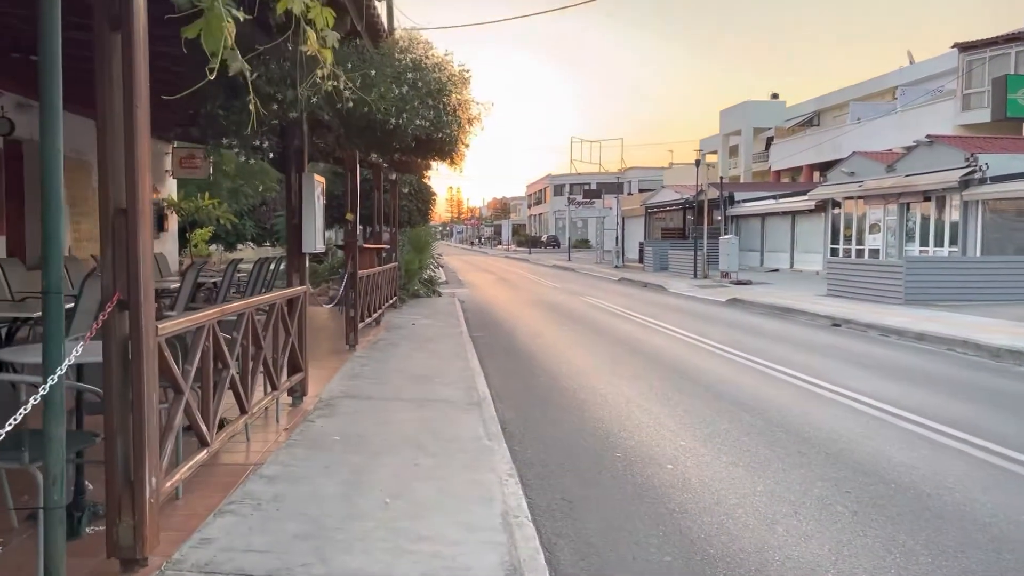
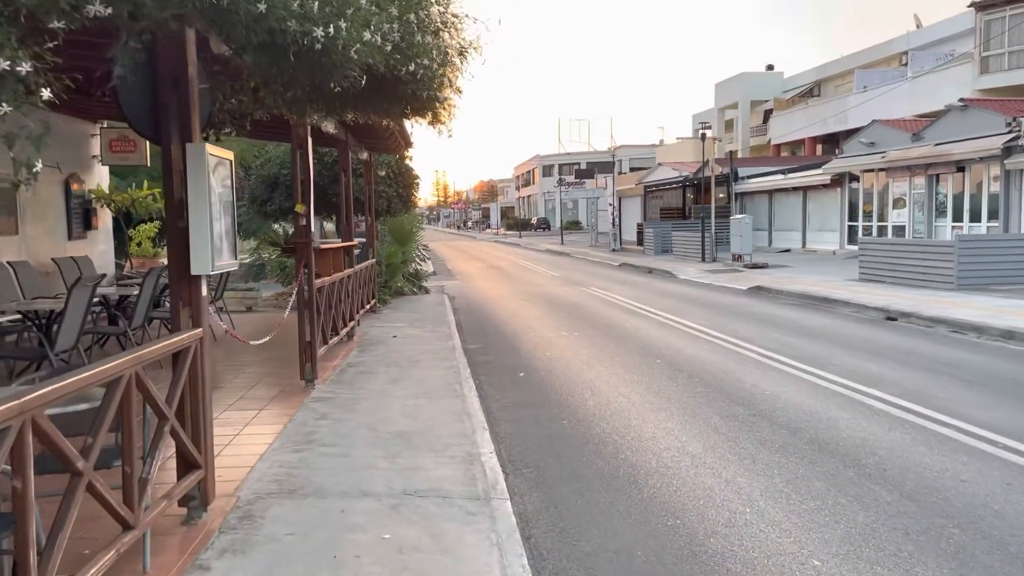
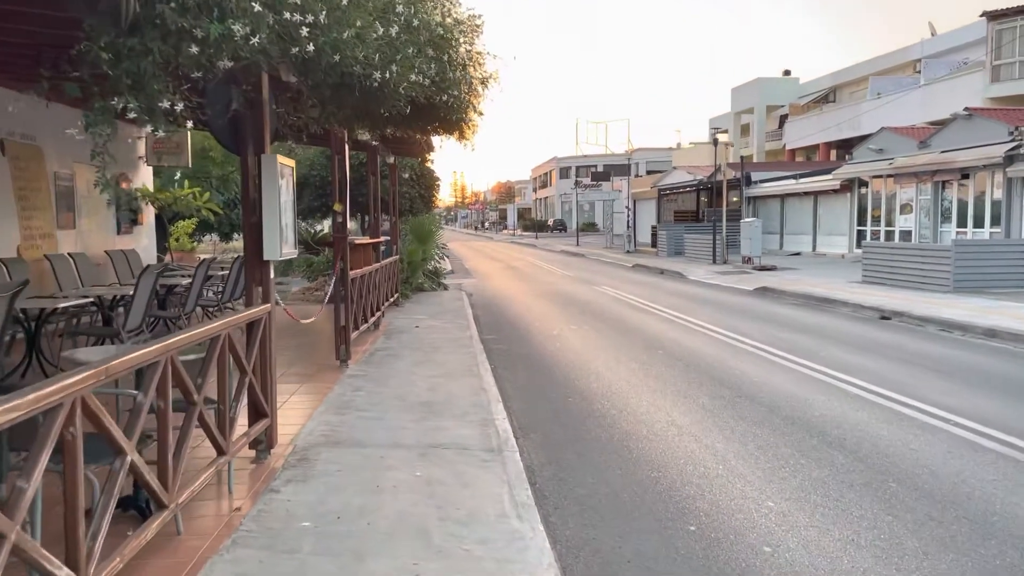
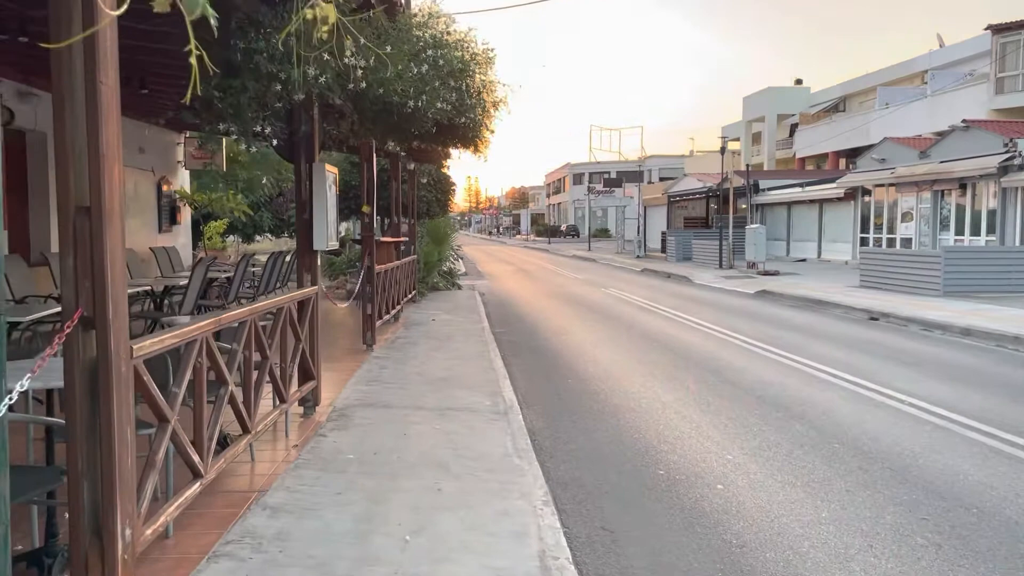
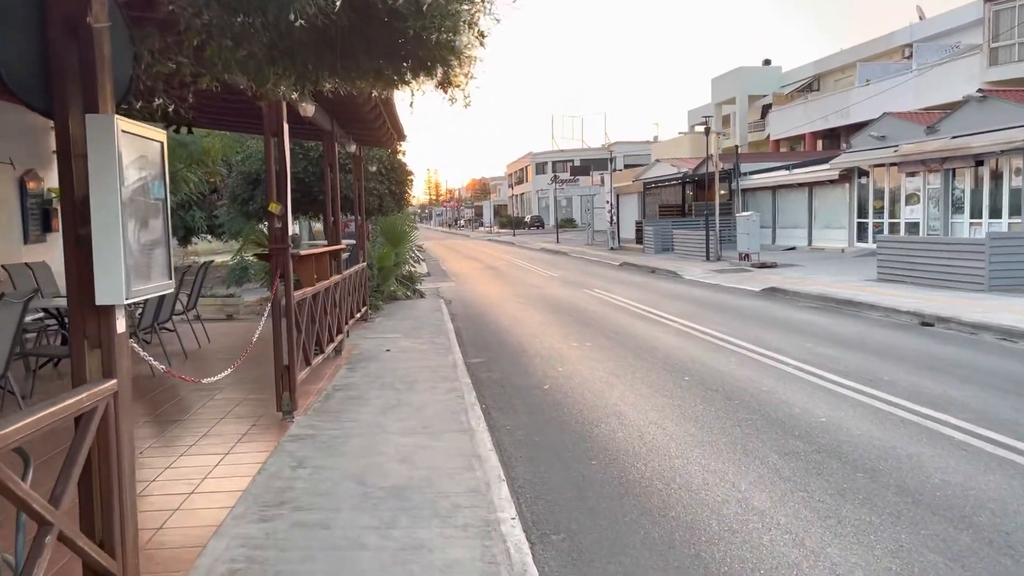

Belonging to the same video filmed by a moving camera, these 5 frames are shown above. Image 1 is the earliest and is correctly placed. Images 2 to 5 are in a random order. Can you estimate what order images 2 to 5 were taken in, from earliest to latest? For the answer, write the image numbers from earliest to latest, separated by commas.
4, 3, 2, 5
